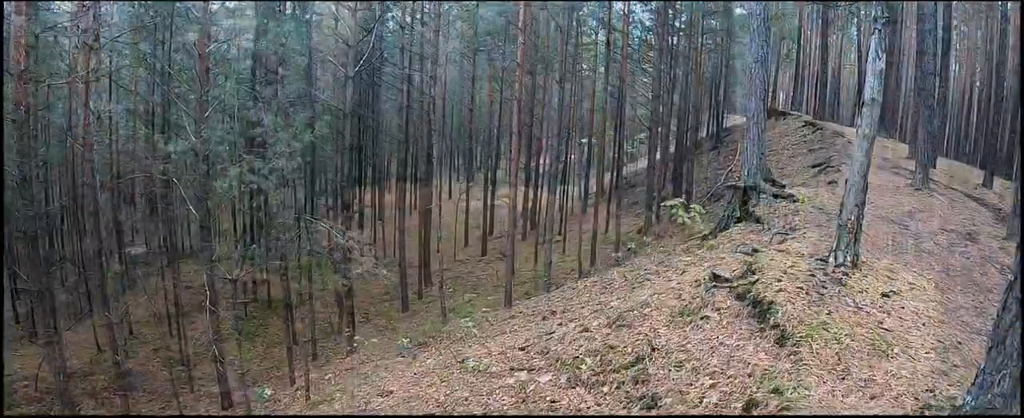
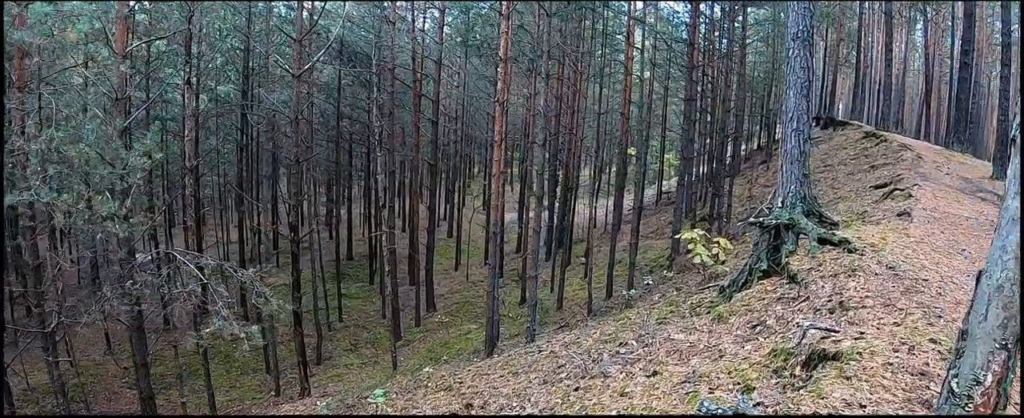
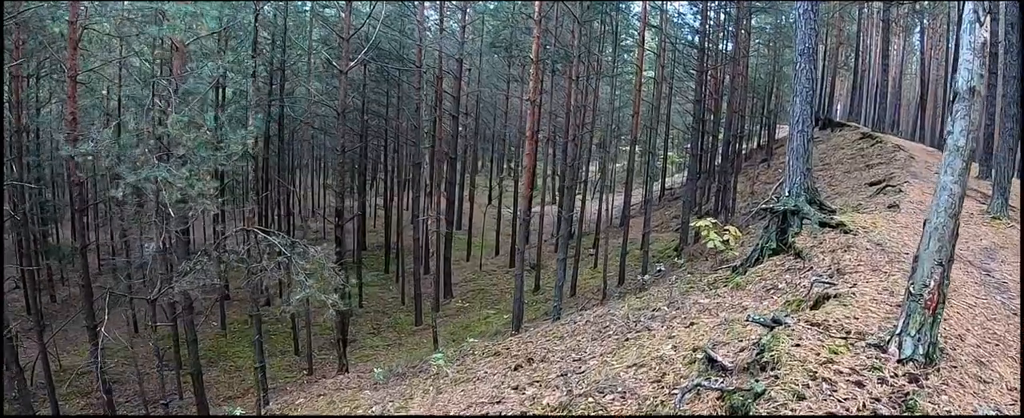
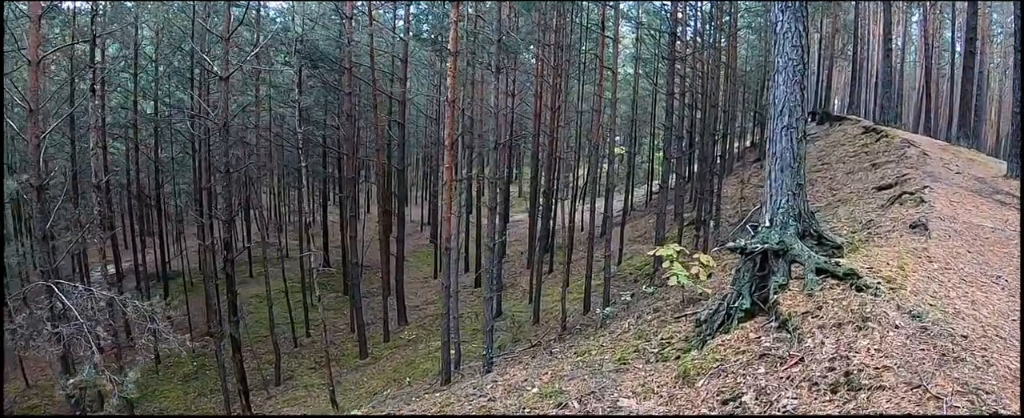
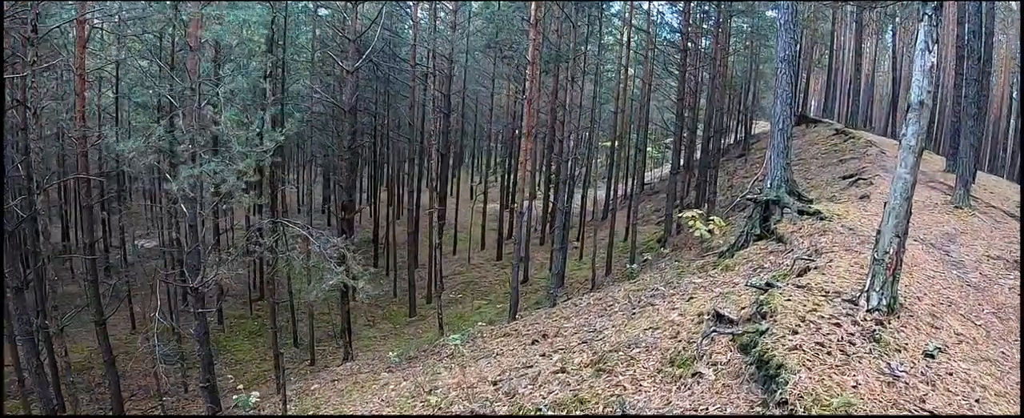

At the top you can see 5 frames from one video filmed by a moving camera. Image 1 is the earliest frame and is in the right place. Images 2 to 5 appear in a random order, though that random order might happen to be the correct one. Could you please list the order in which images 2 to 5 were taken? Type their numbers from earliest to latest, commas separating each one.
5, 3, 2, 4
